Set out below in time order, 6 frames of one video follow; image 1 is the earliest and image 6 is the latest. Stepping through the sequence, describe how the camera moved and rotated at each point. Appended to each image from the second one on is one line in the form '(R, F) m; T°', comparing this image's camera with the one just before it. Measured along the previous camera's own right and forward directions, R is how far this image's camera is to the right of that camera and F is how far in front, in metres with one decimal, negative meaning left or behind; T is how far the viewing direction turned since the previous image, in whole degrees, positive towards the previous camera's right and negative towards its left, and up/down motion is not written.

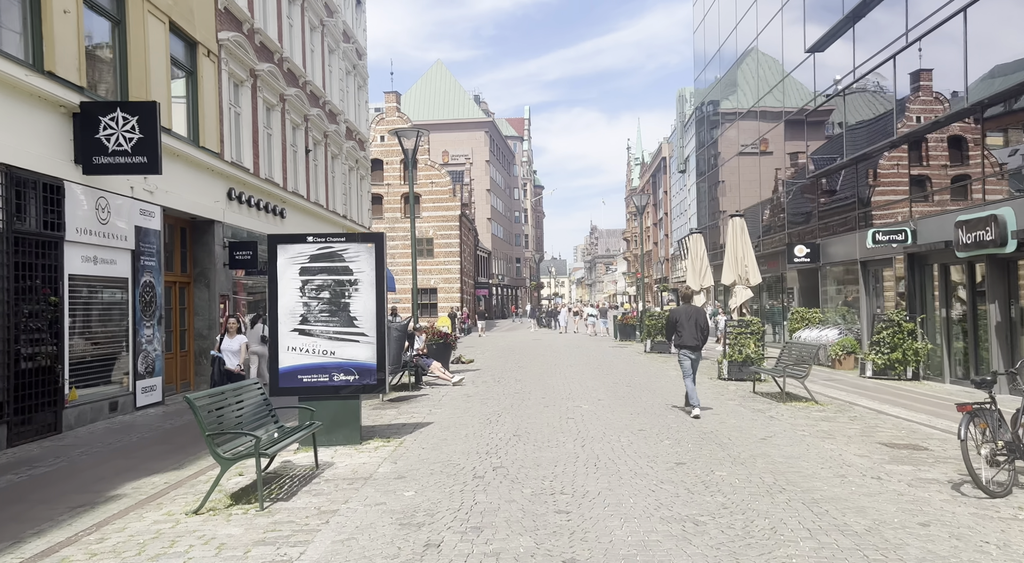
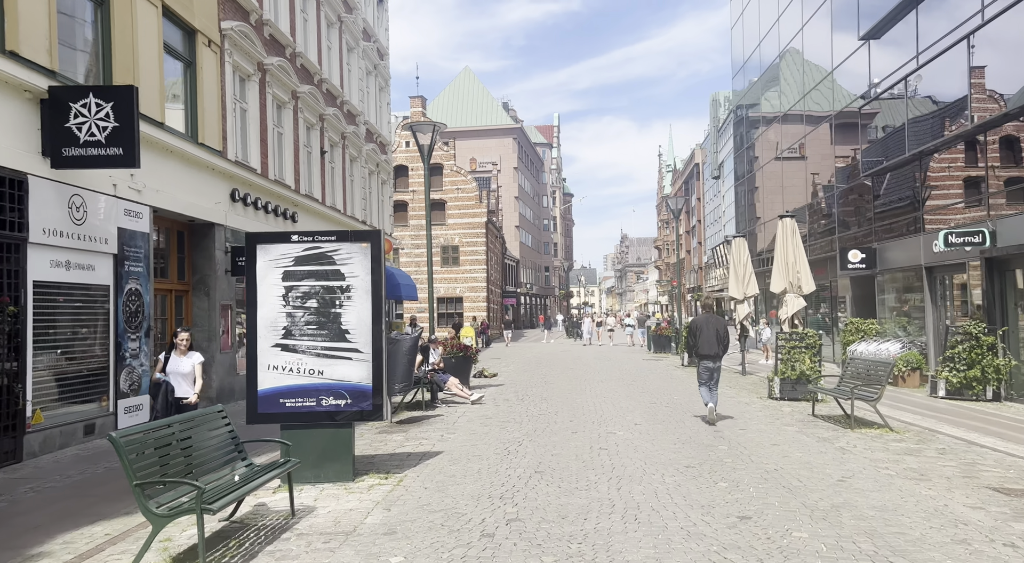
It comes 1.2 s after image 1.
(+0.1, +1.5) m; -2°
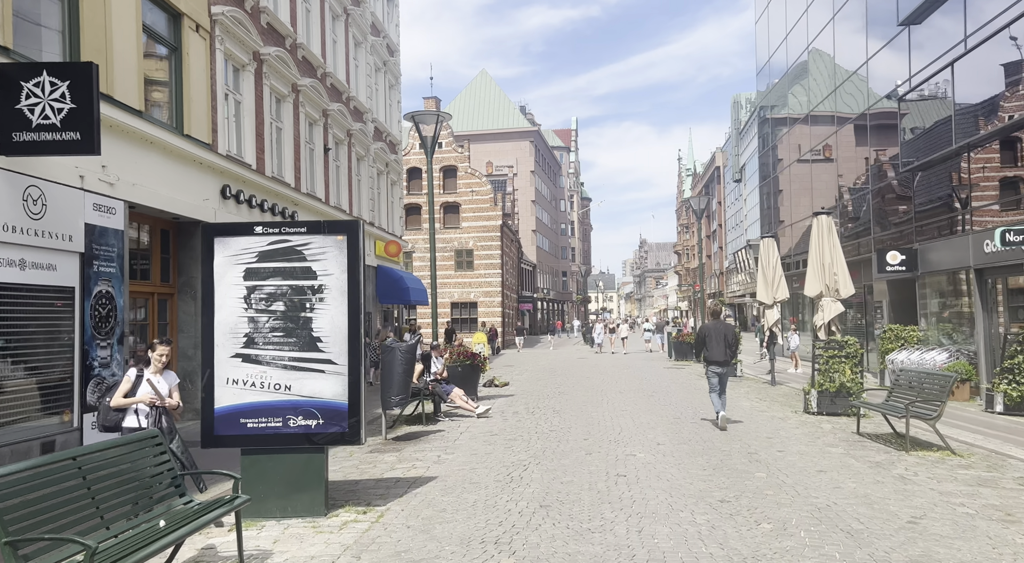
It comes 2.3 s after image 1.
(+0.1, +1.2) m; -1°
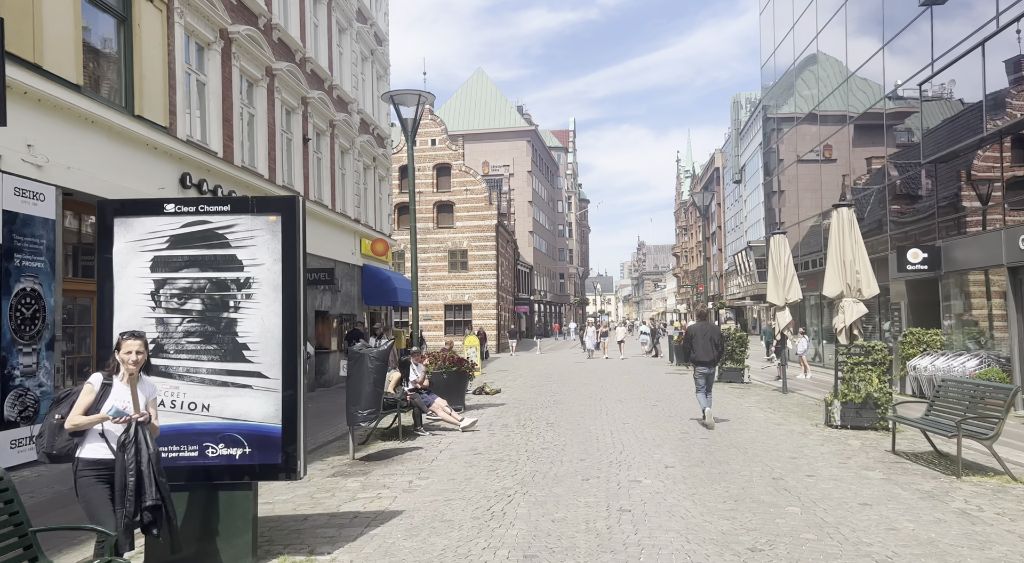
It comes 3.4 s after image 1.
(+0.1, +1.4) m; 0°
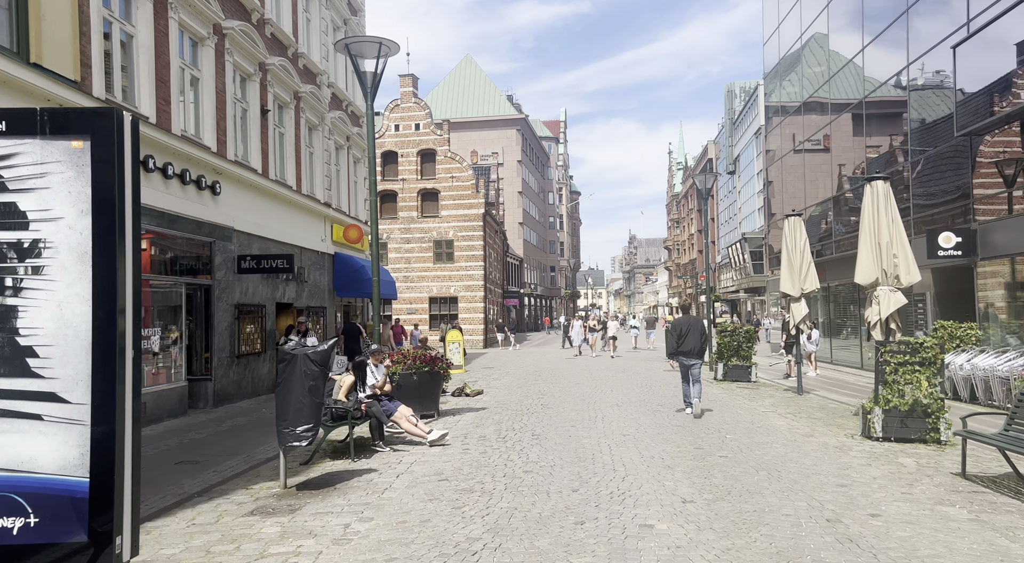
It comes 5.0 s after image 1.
(+0.2, +2.0) m; +1°
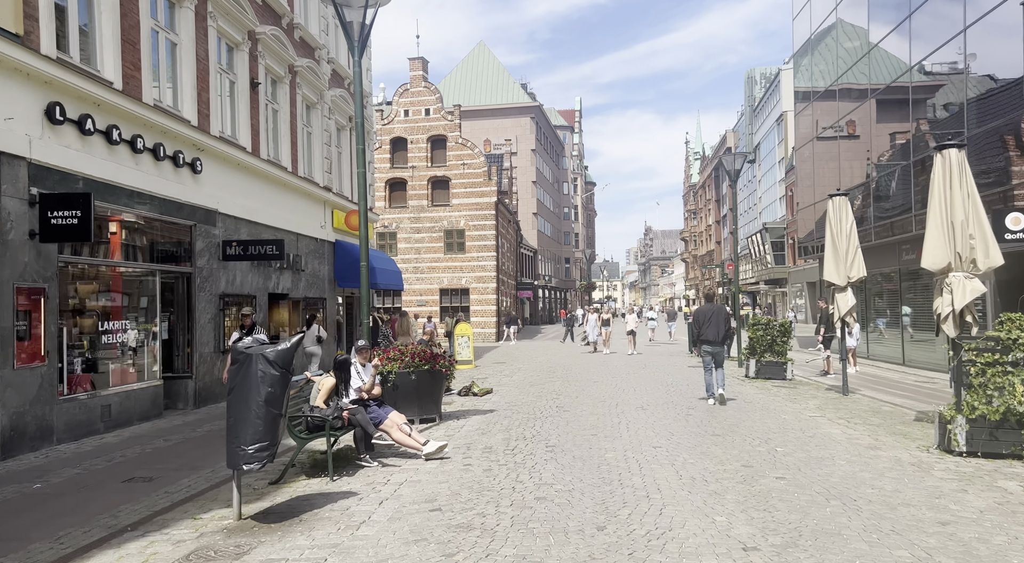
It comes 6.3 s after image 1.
(0.0, +1.6) m; -1°
